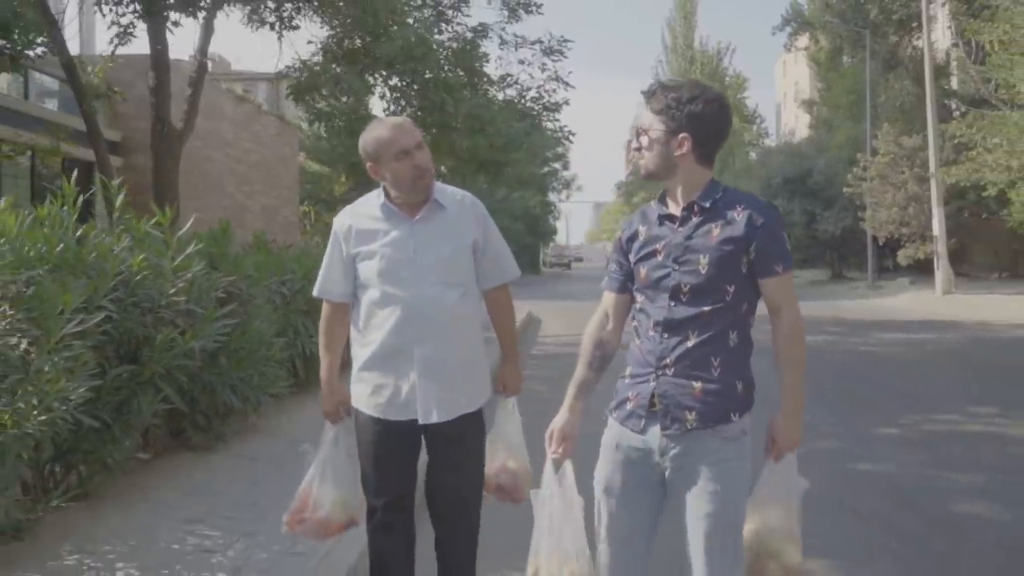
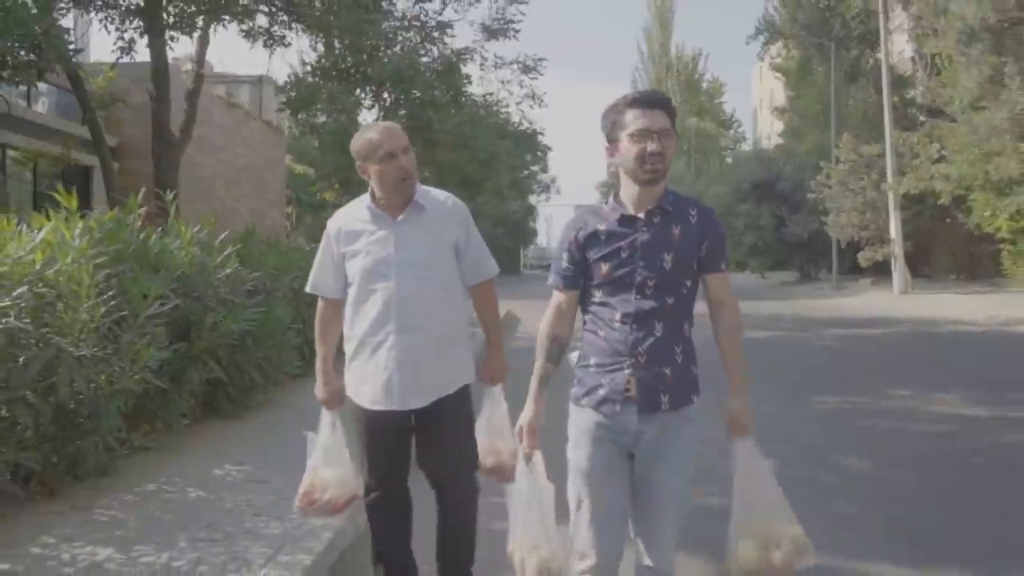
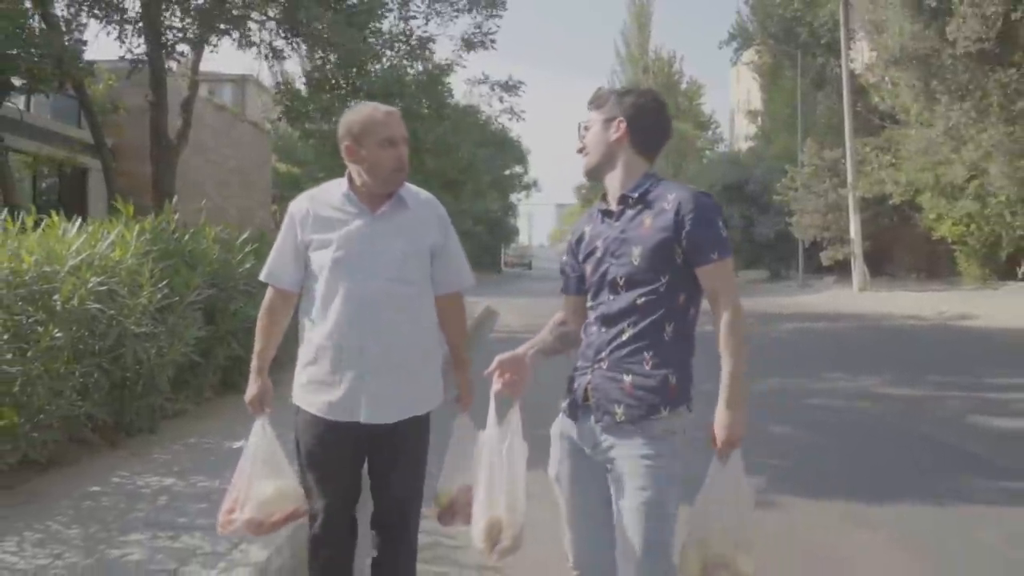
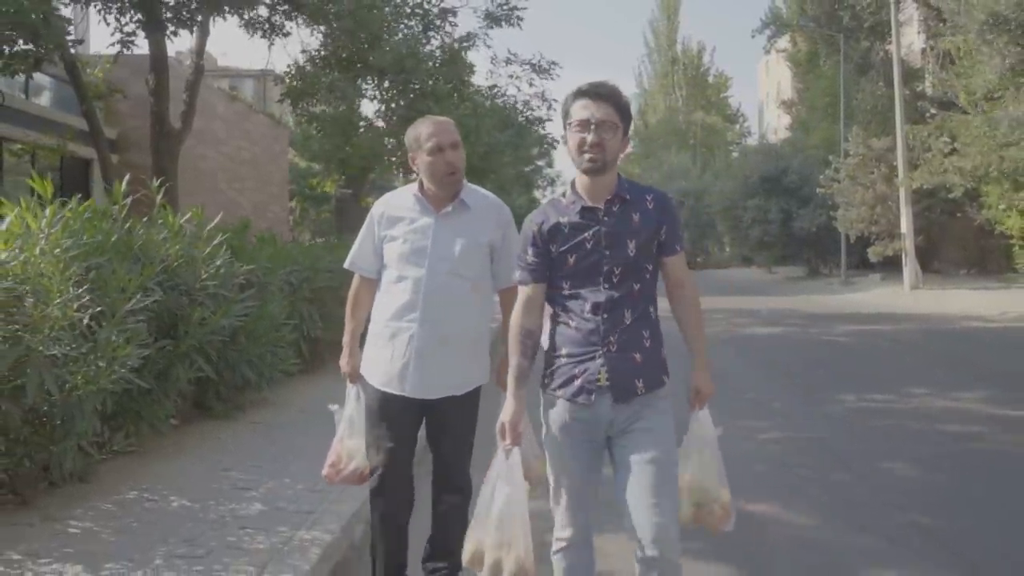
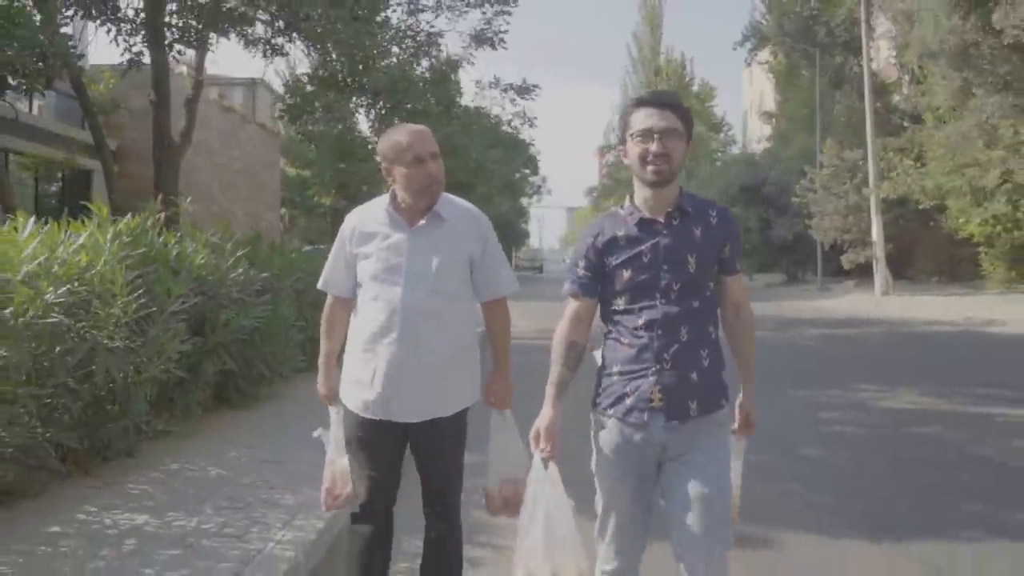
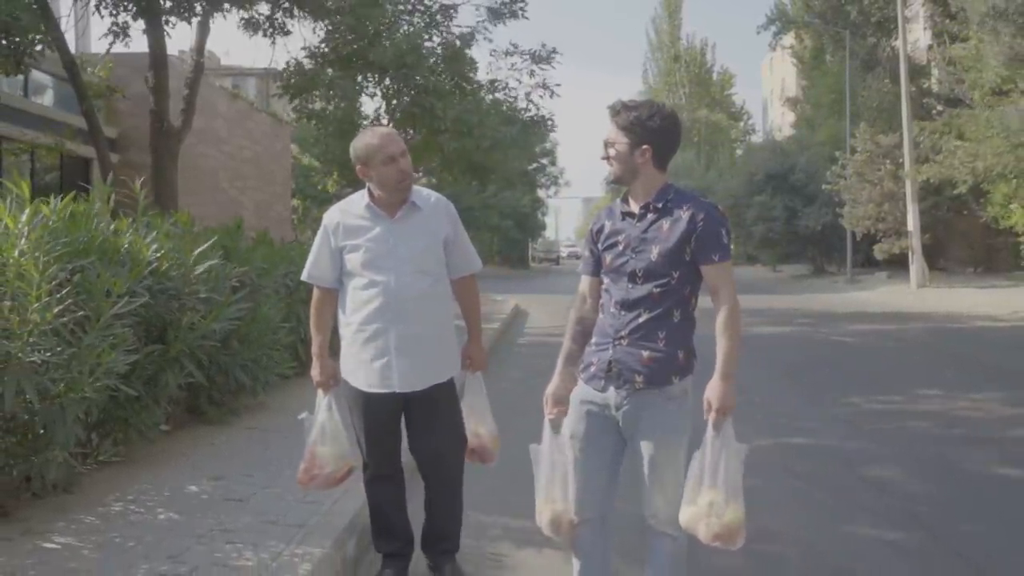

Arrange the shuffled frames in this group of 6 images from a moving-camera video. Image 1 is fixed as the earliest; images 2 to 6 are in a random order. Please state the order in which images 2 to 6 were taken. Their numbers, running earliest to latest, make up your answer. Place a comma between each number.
6, 4, 2, 5, 3
